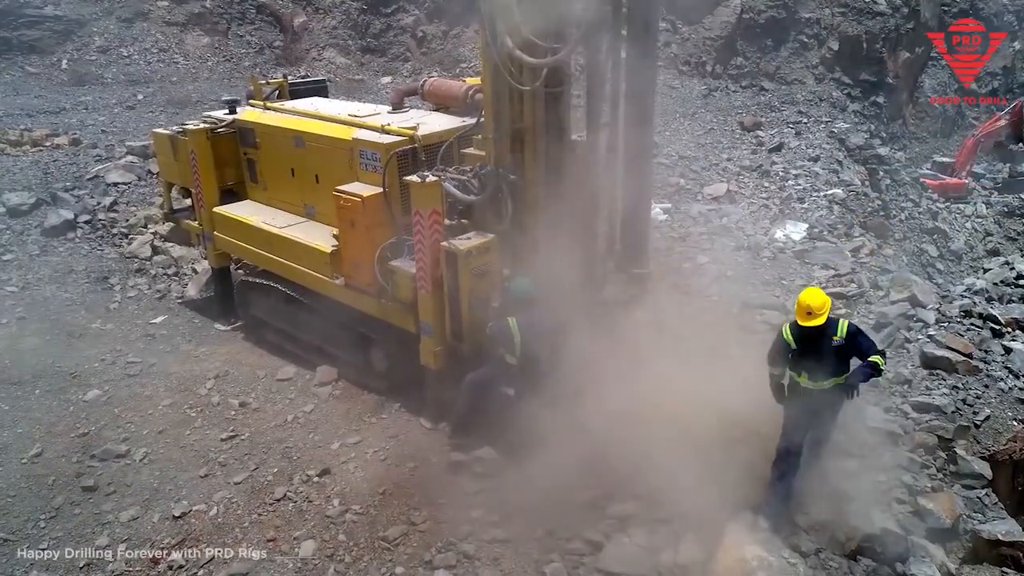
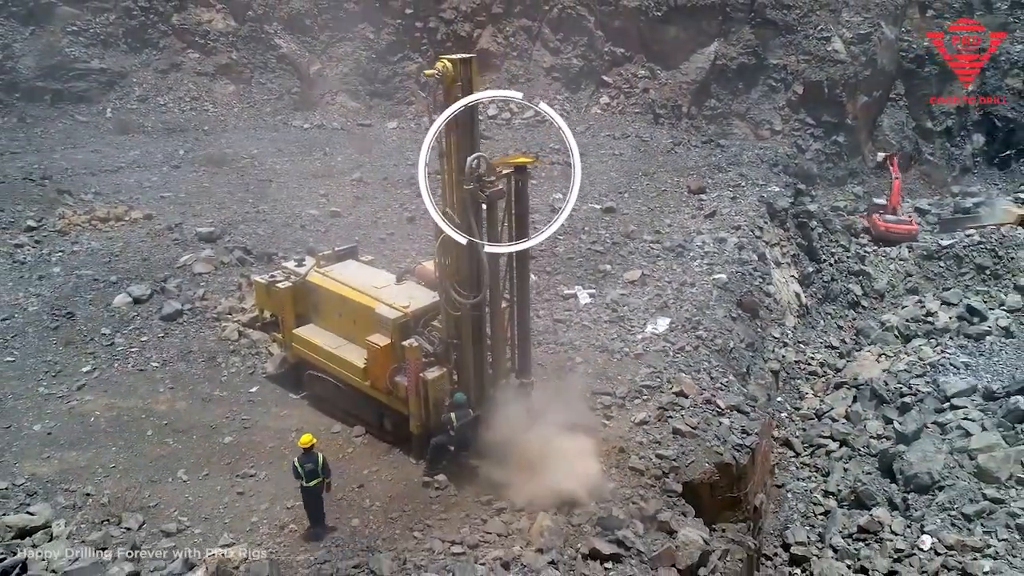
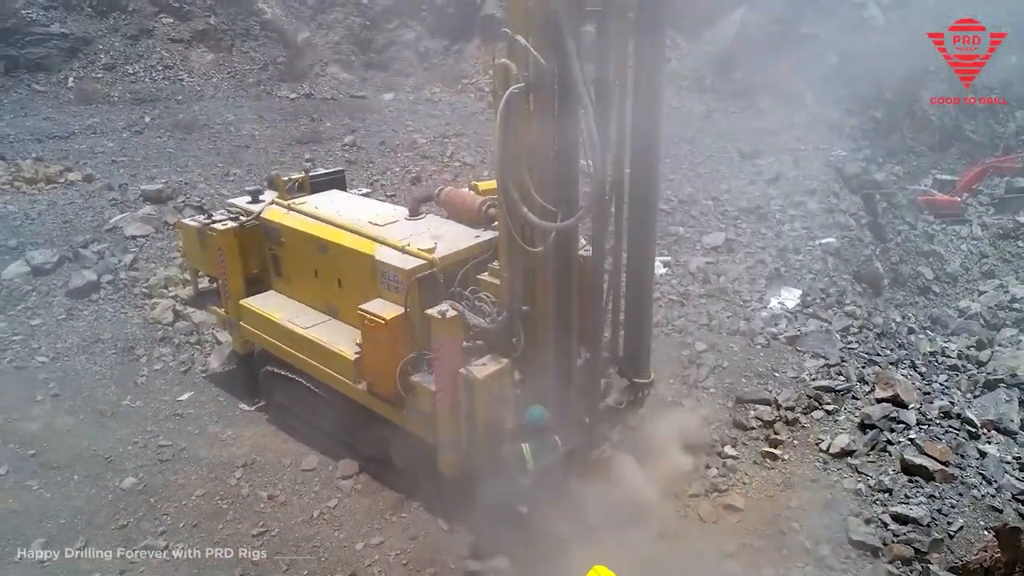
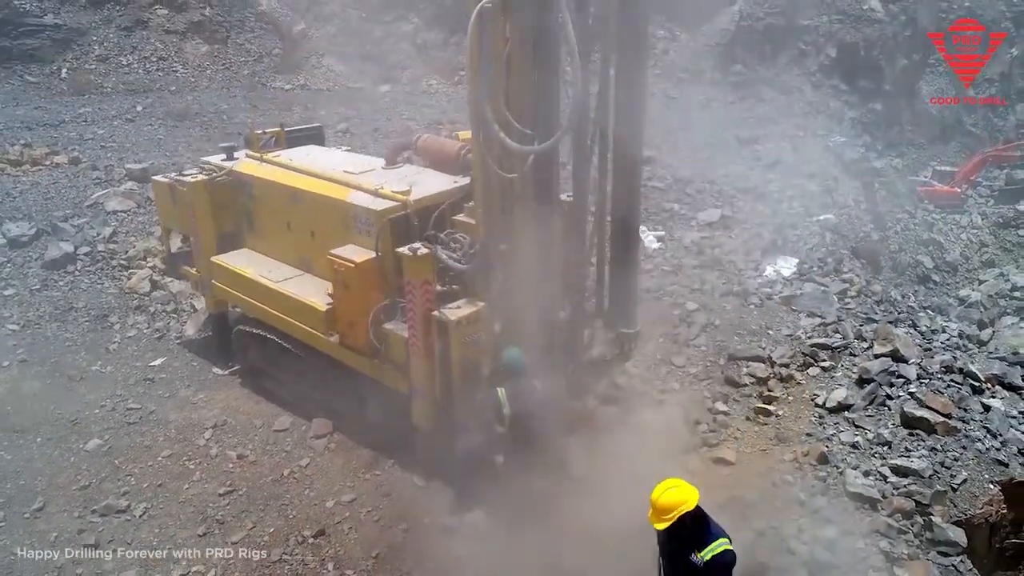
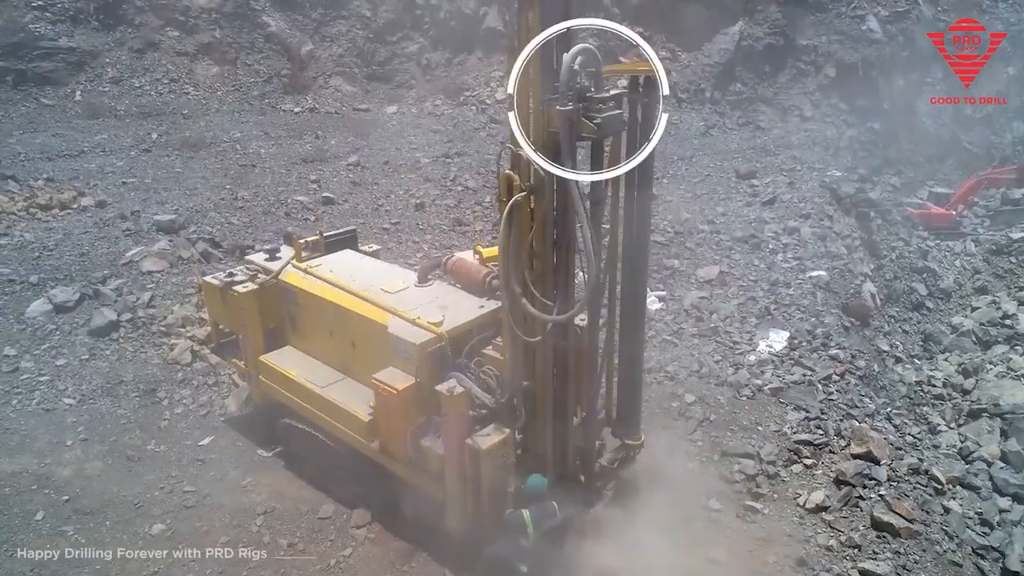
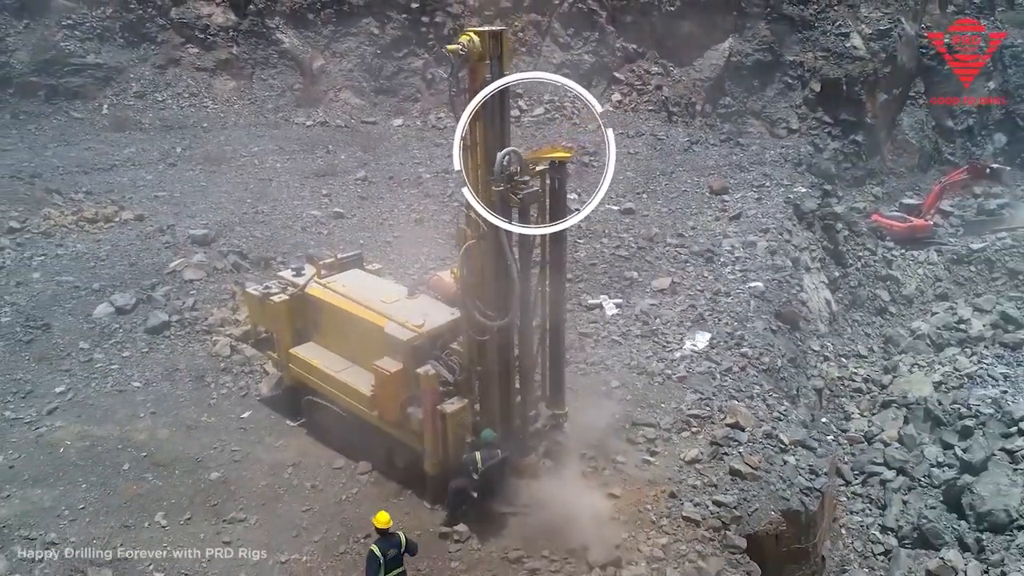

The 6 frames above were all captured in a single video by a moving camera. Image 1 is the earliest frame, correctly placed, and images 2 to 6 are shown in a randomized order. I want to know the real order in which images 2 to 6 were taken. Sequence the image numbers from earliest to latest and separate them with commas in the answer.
4, 3, 5, 6, 2
